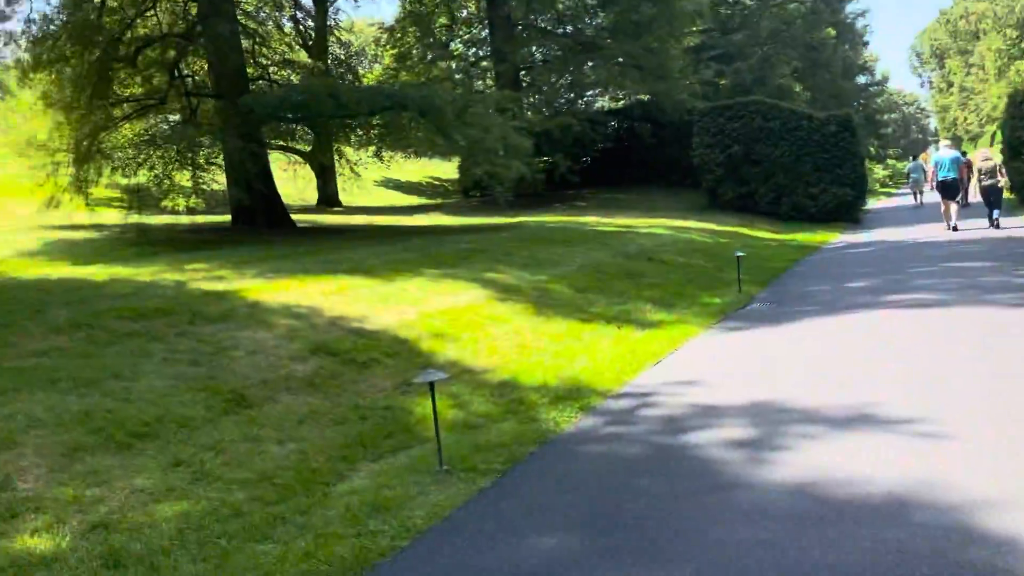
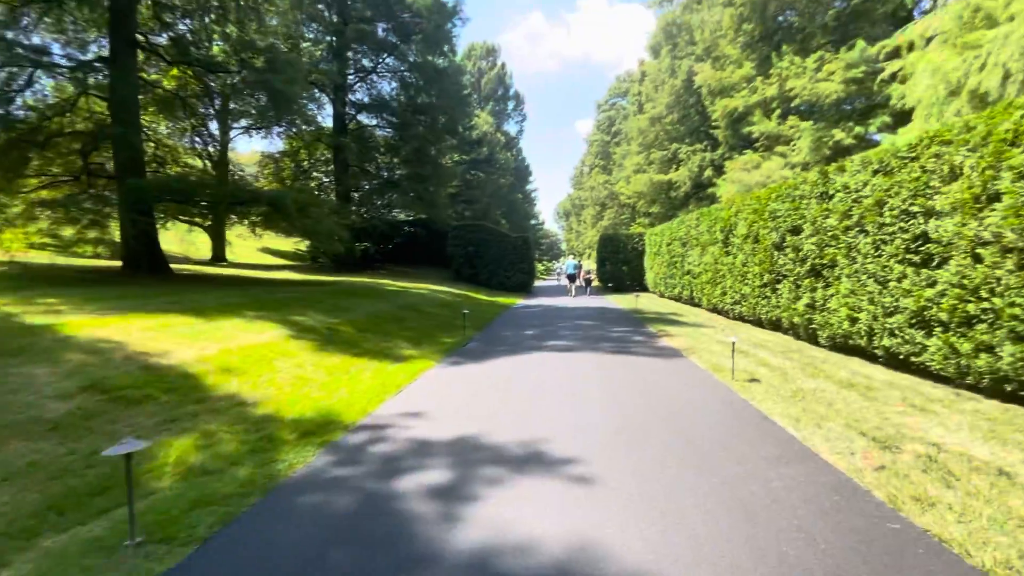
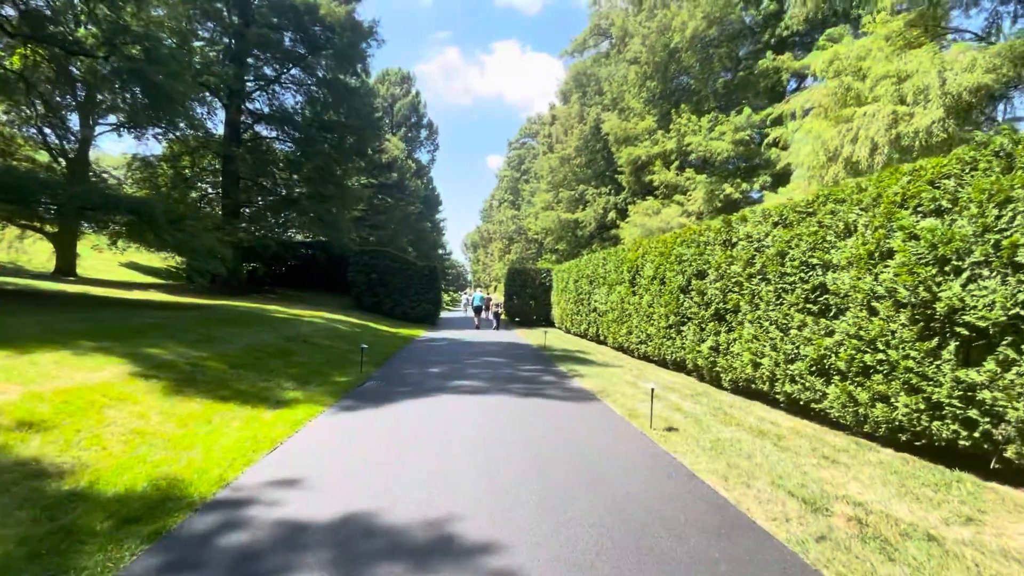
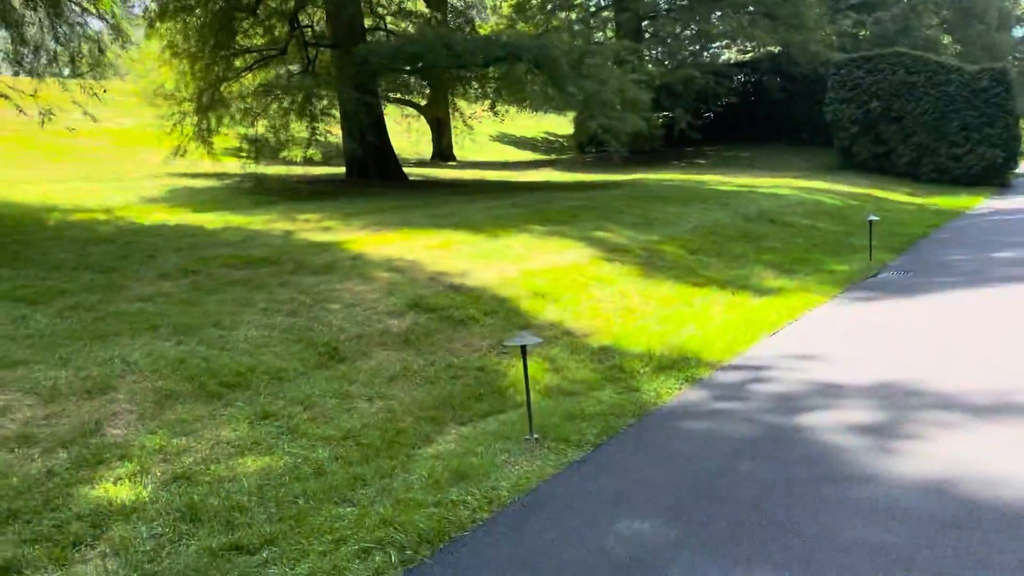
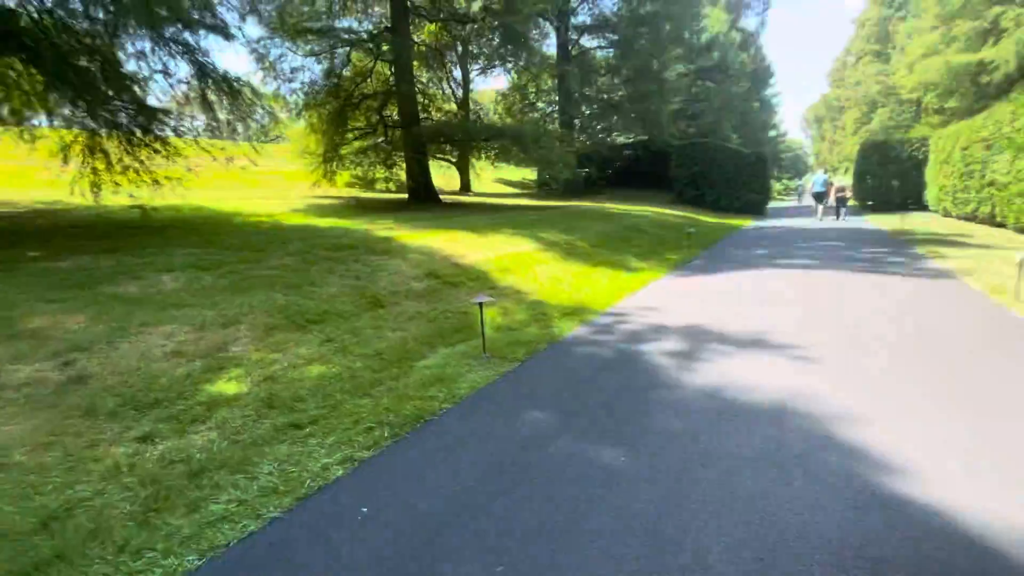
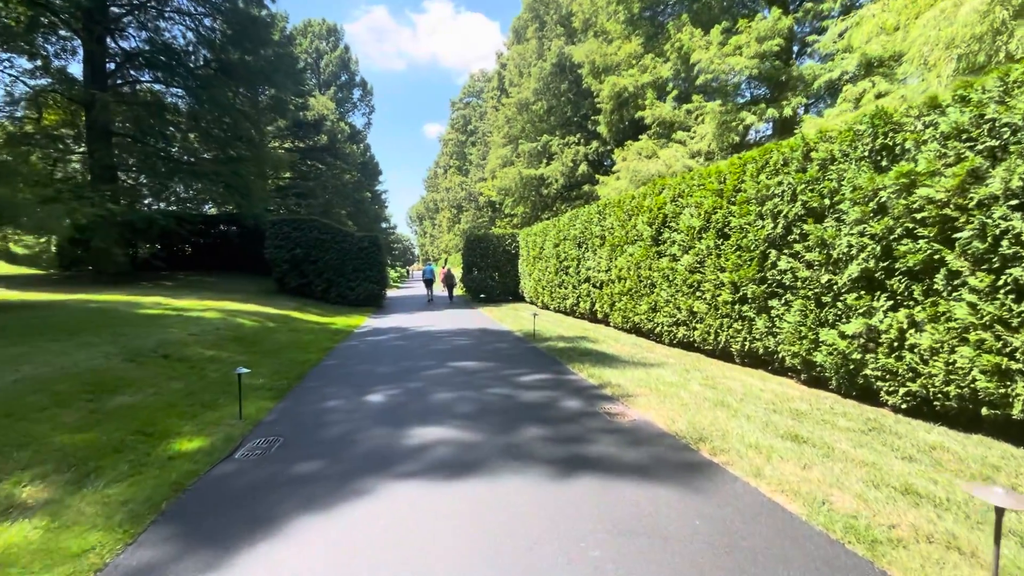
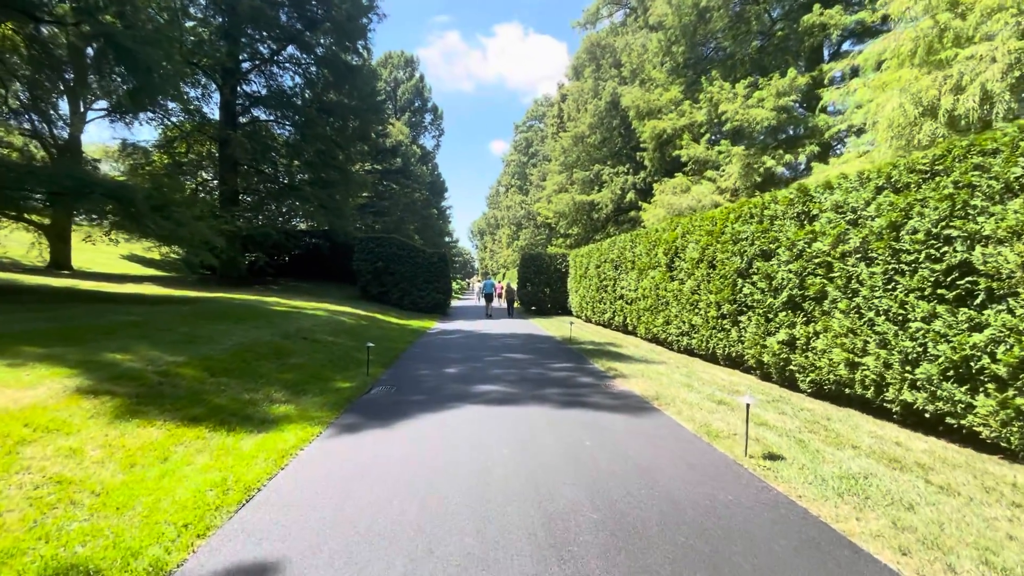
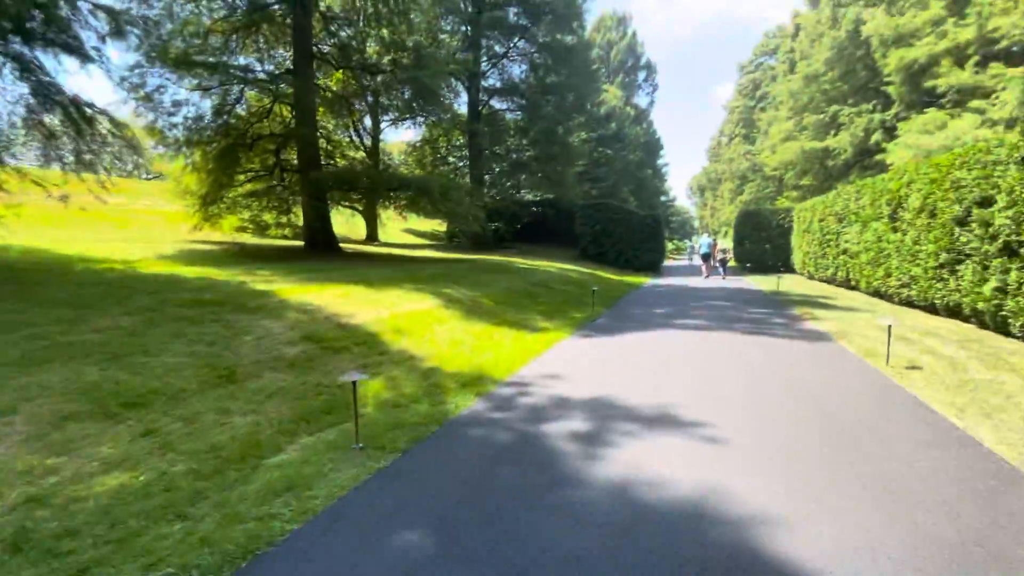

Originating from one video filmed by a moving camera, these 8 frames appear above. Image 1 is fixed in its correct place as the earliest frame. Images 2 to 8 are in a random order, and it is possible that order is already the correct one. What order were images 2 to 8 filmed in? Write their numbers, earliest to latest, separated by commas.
4, 5, 8, 2, 3, 7, 6
